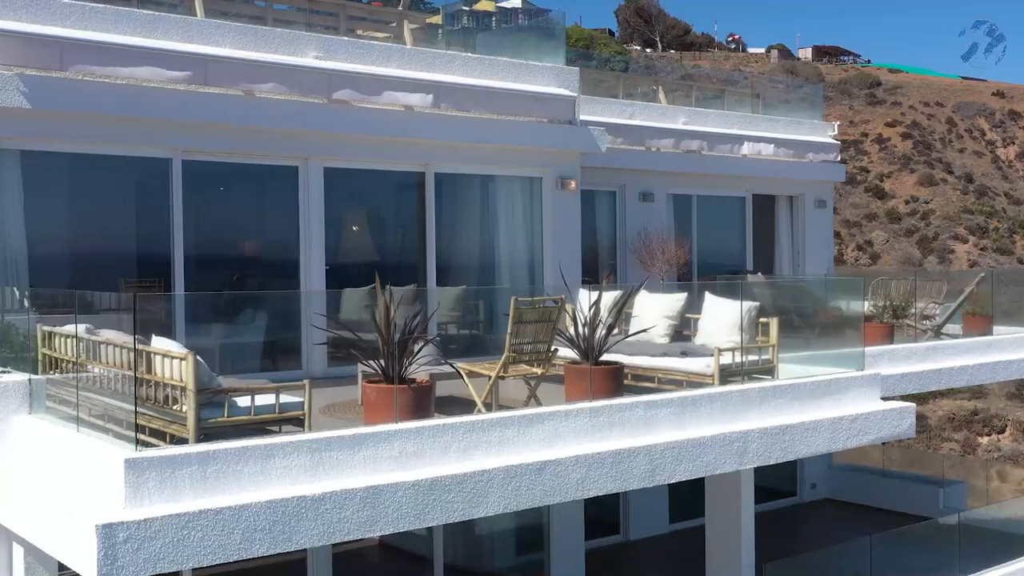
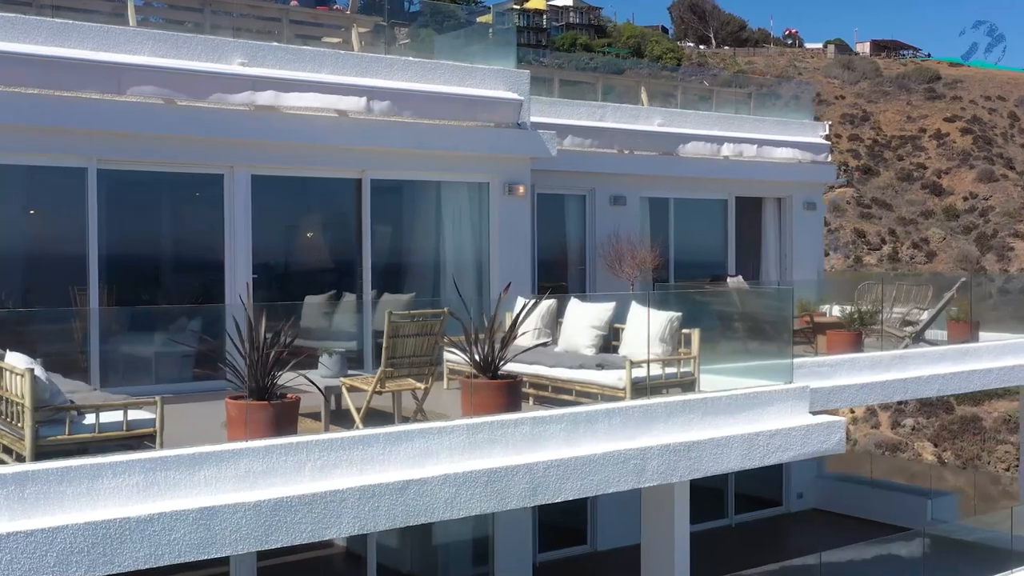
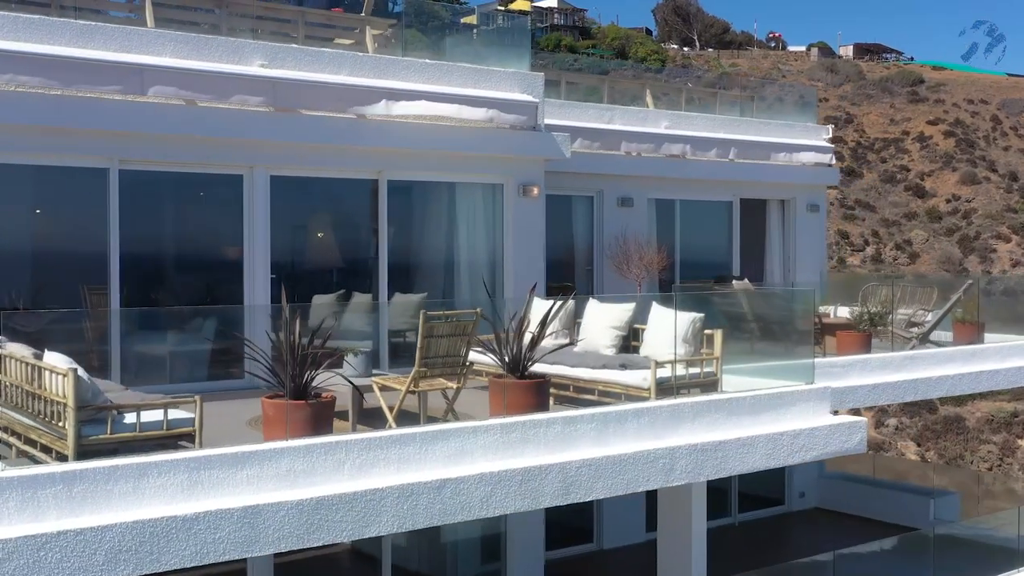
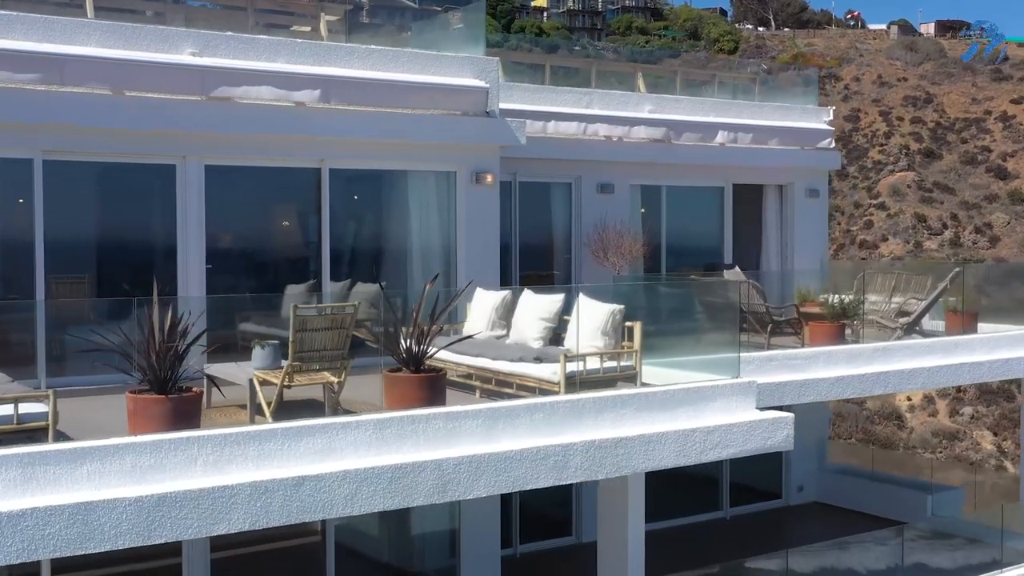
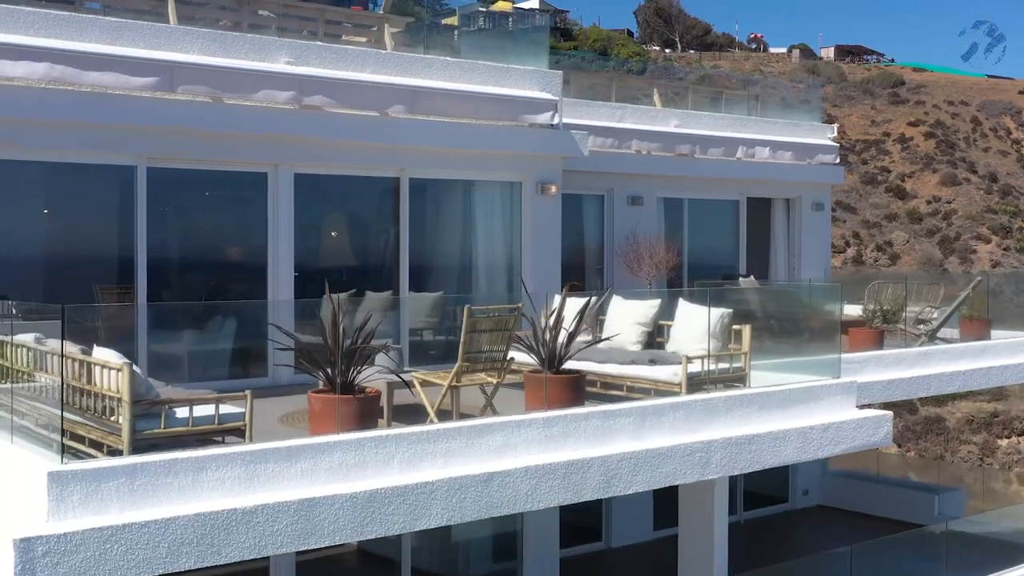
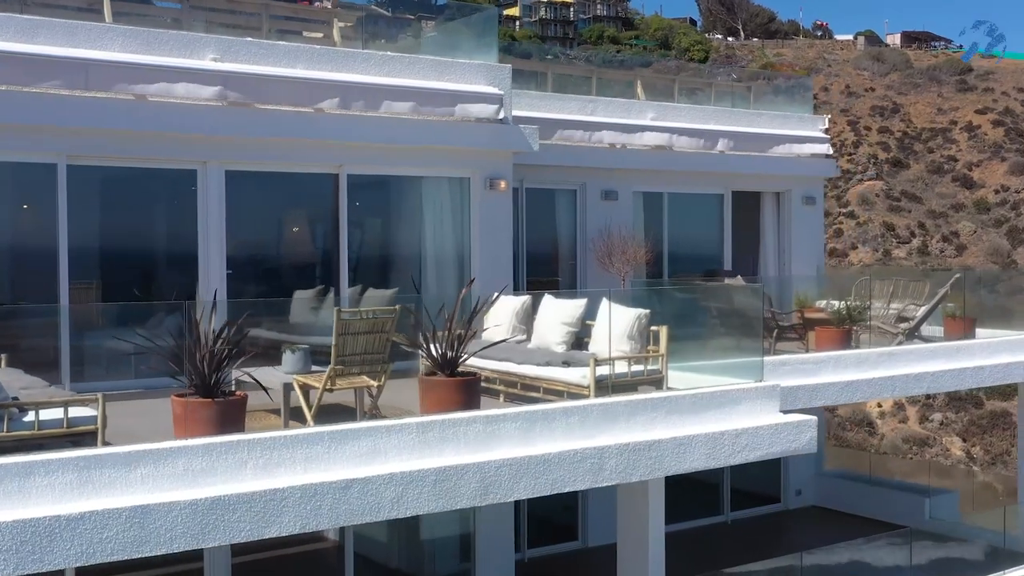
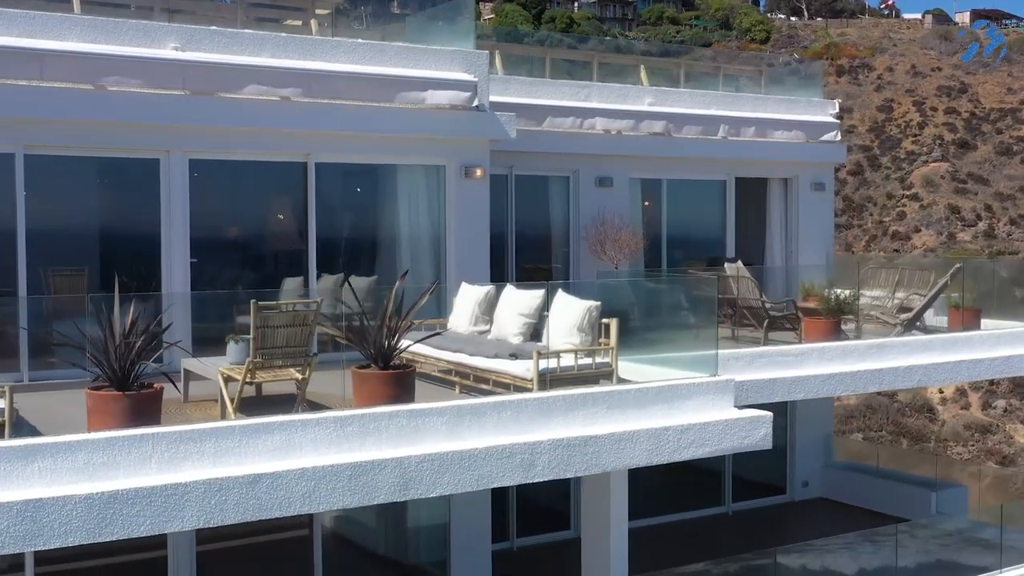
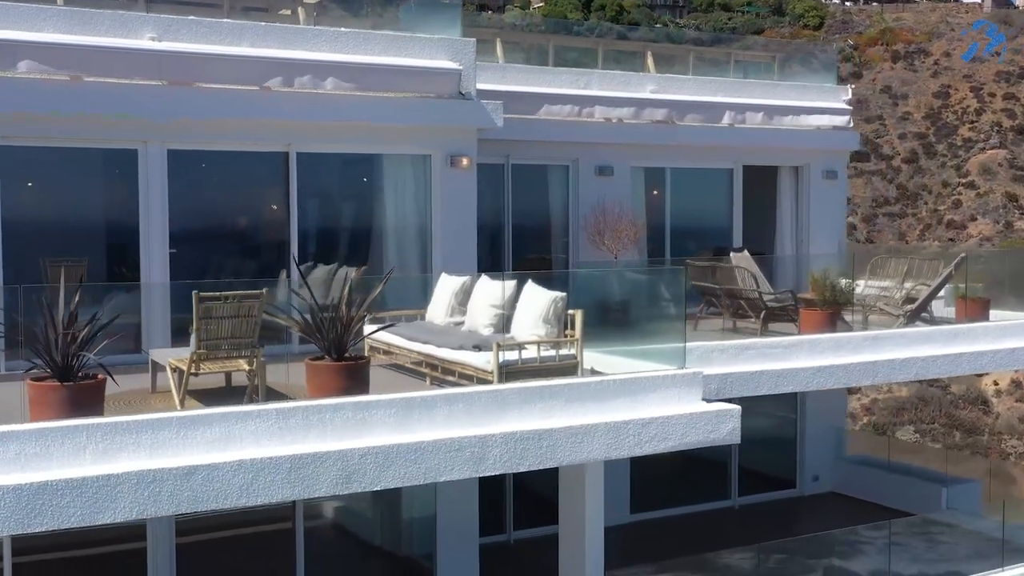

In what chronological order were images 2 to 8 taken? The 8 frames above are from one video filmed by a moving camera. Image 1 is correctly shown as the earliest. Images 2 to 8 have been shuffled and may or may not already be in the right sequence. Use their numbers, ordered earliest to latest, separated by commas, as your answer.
5, 3, 2, 6, 4, 7, 8
